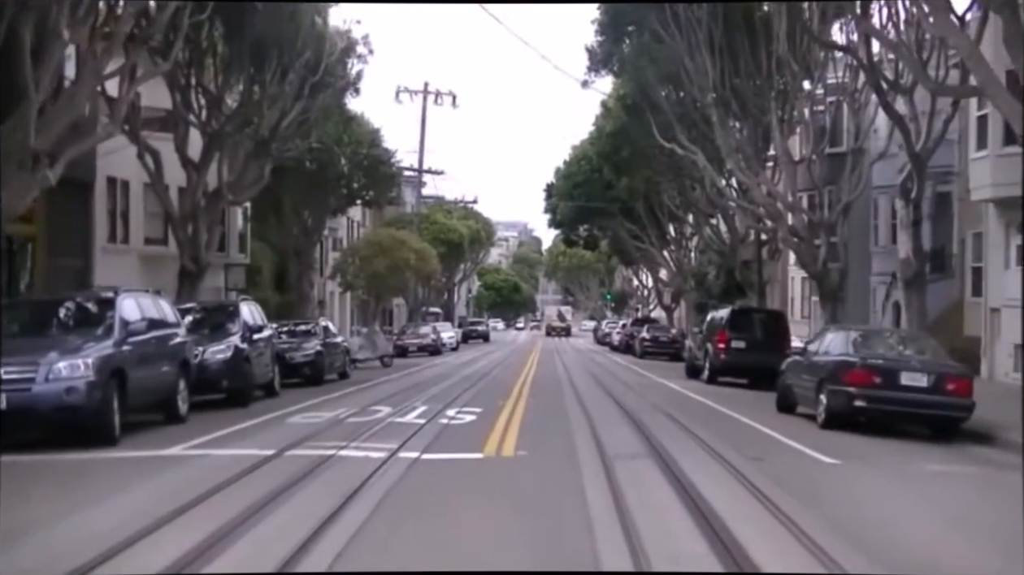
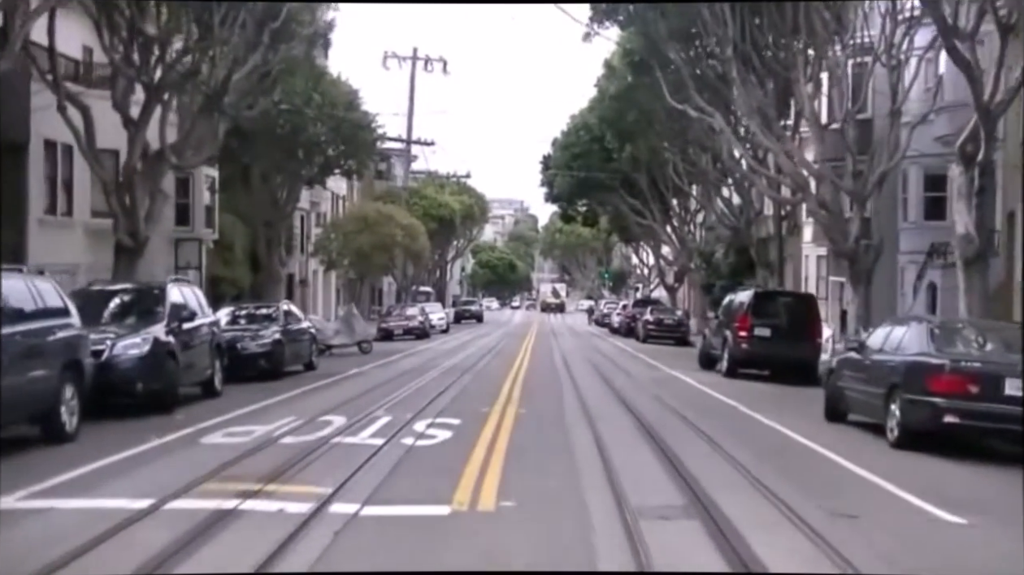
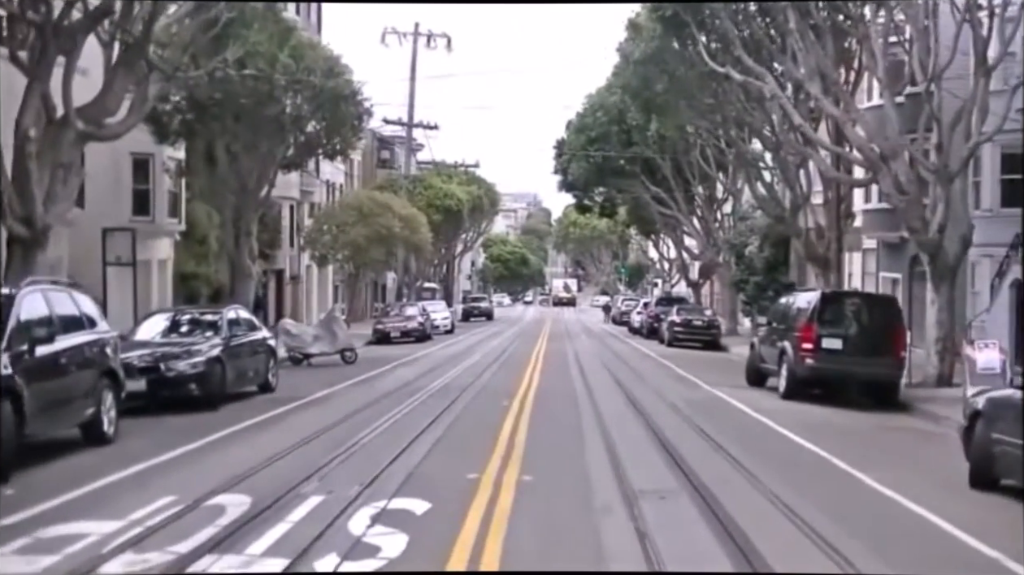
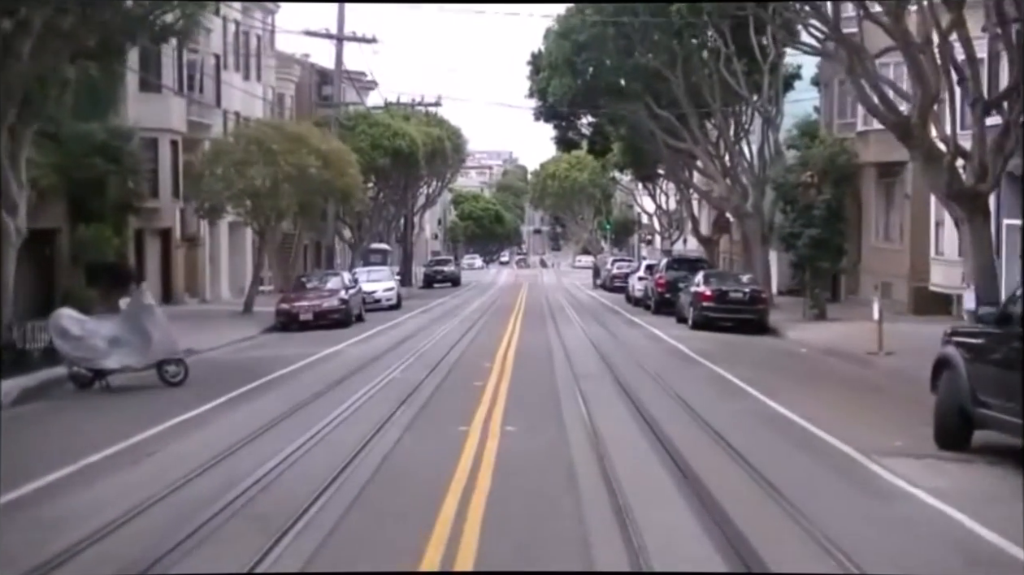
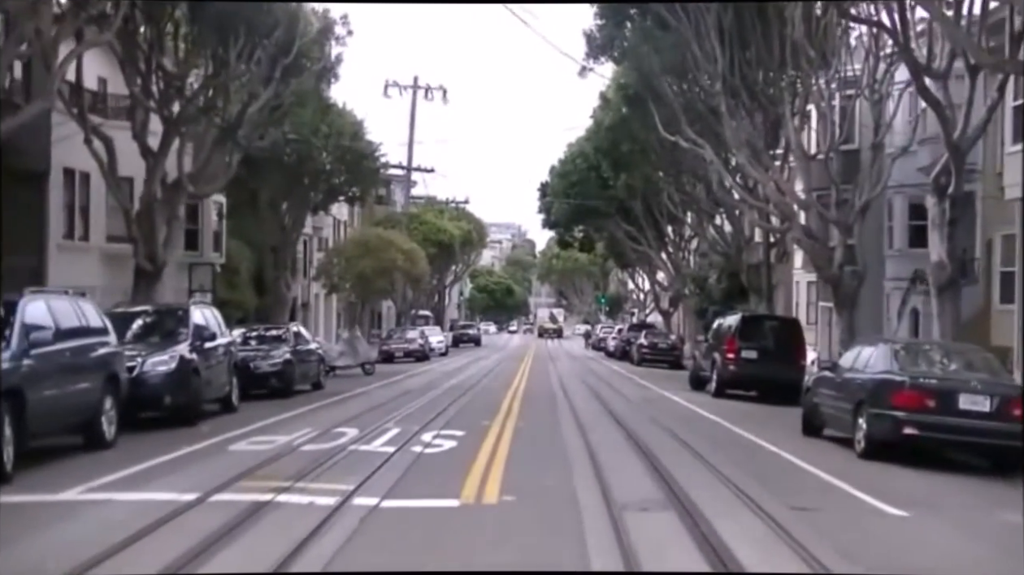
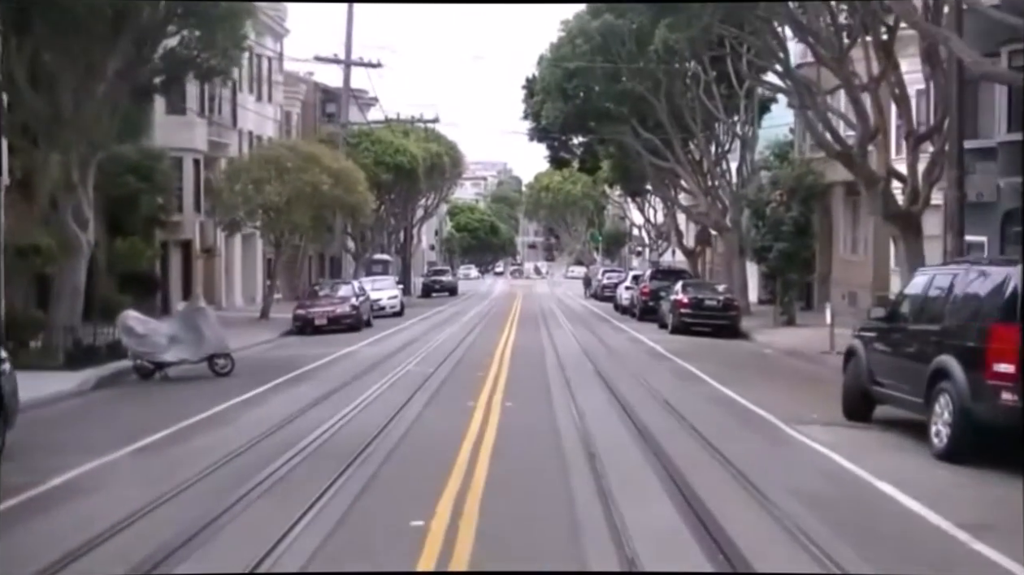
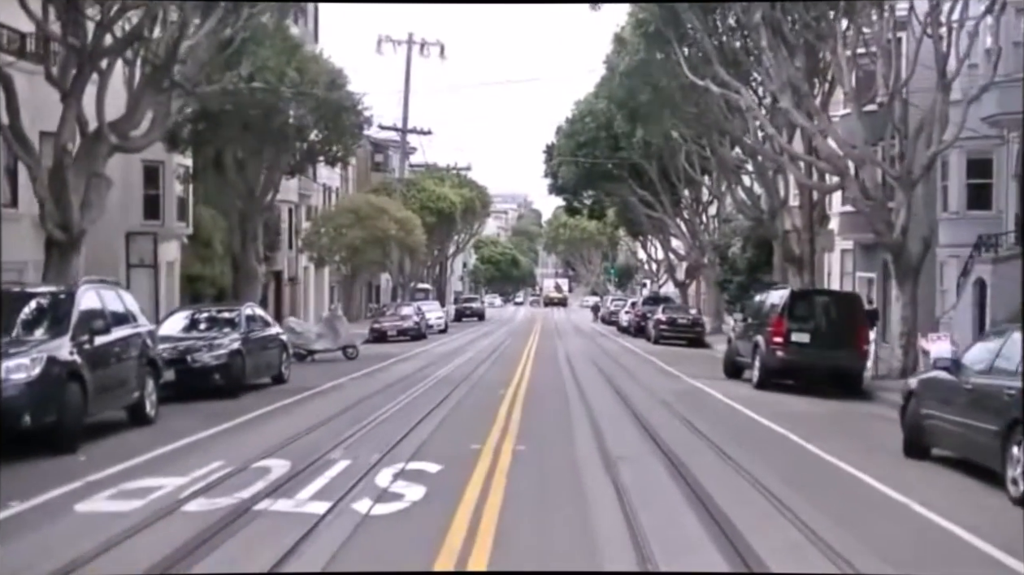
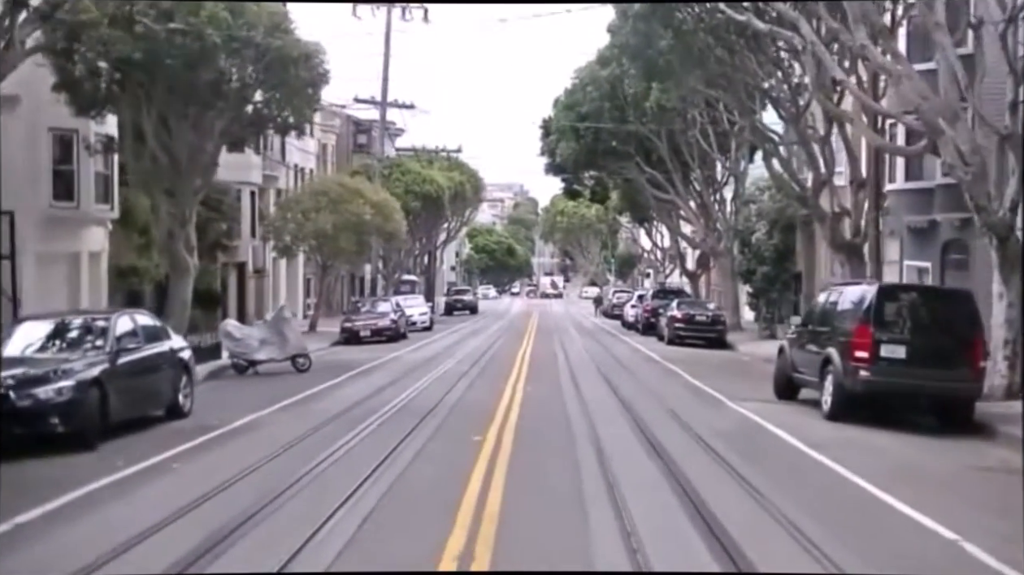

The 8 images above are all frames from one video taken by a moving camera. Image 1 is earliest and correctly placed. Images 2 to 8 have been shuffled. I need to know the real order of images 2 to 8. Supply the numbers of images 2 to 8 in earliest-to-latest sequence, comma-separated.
5, 2, 7, 3, 8, 6, 4
